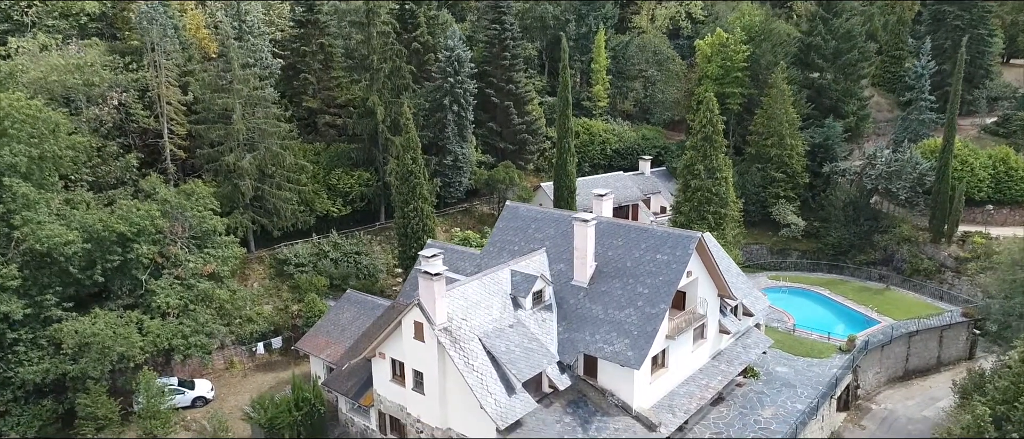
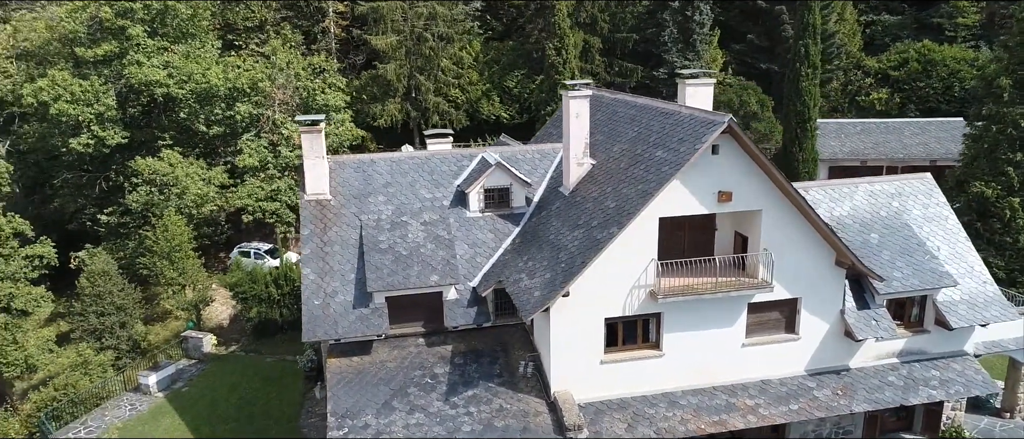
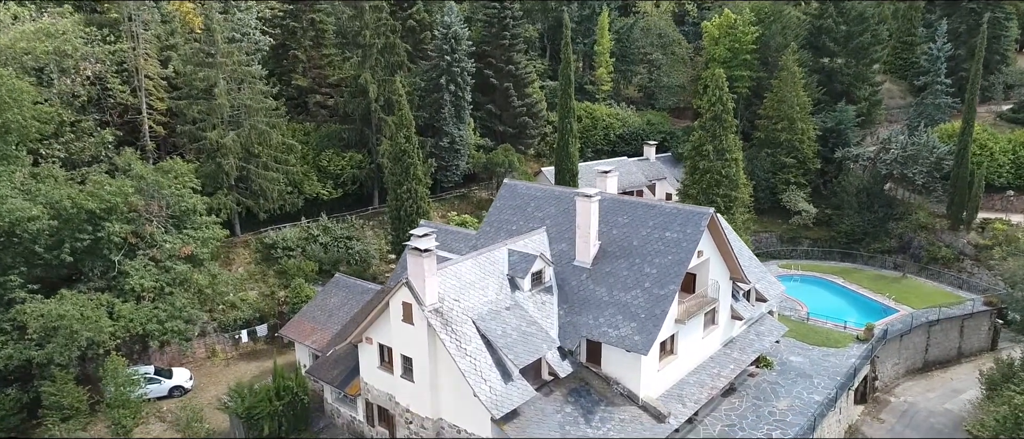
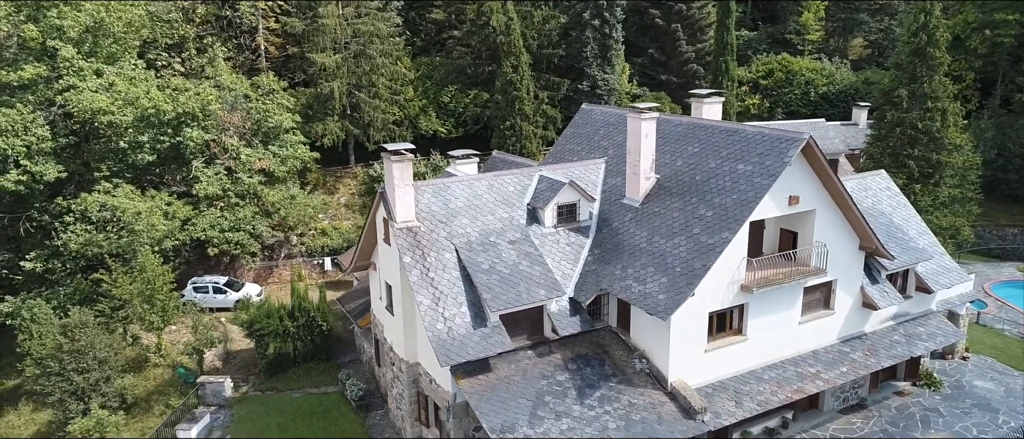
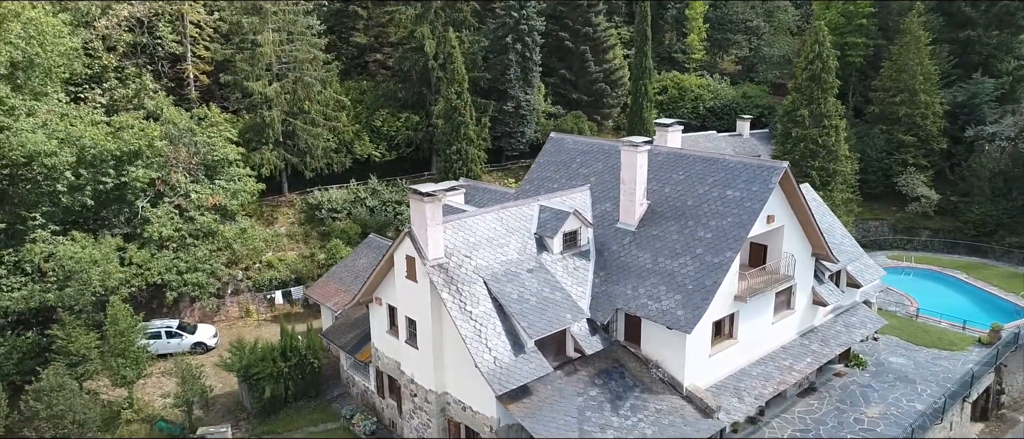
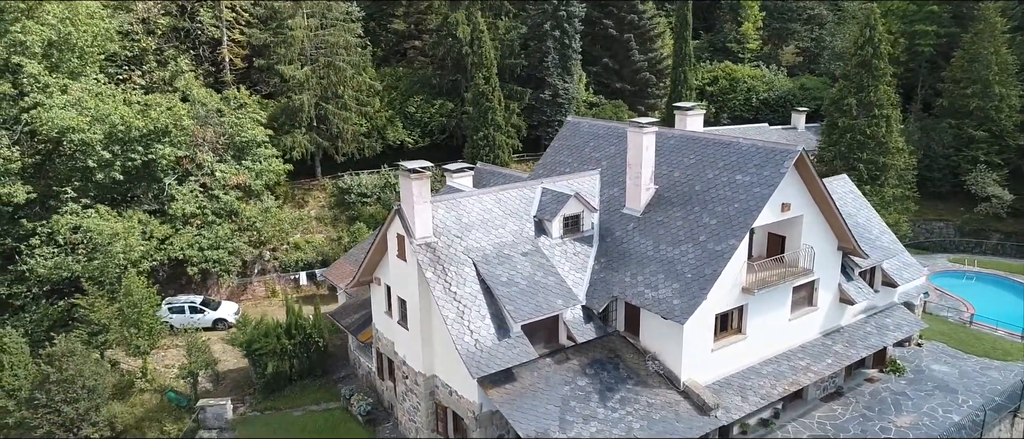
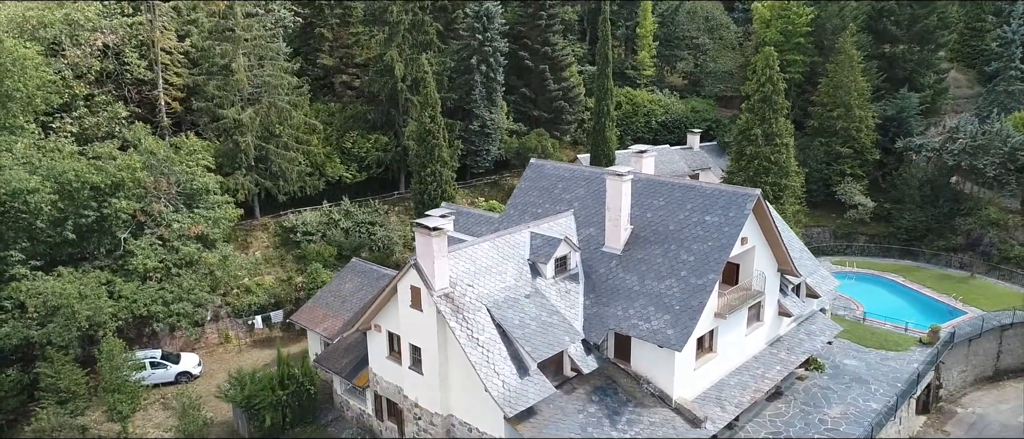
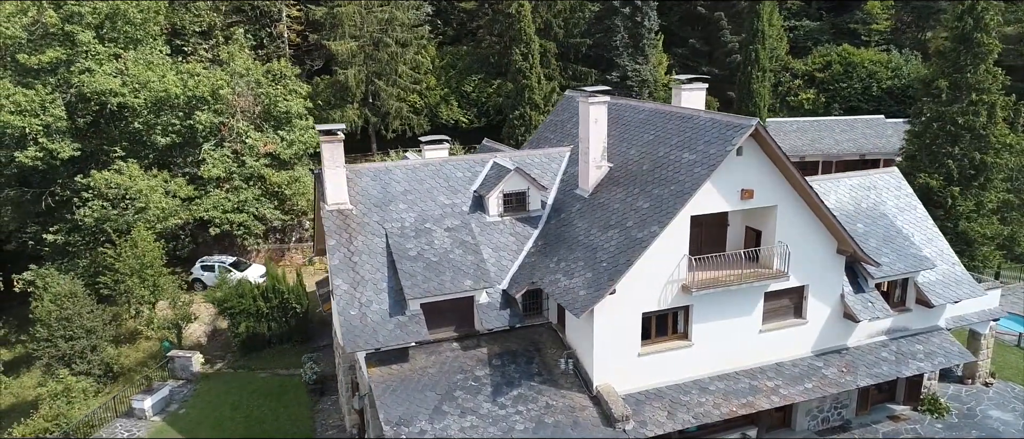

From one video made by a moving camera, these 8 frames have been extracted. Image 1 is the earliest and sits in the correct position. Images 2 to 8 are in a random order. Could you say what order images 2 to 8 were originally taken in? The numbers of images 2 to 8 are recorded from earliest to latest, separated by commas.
3, 7, 5, 6, 4, 8, 2
